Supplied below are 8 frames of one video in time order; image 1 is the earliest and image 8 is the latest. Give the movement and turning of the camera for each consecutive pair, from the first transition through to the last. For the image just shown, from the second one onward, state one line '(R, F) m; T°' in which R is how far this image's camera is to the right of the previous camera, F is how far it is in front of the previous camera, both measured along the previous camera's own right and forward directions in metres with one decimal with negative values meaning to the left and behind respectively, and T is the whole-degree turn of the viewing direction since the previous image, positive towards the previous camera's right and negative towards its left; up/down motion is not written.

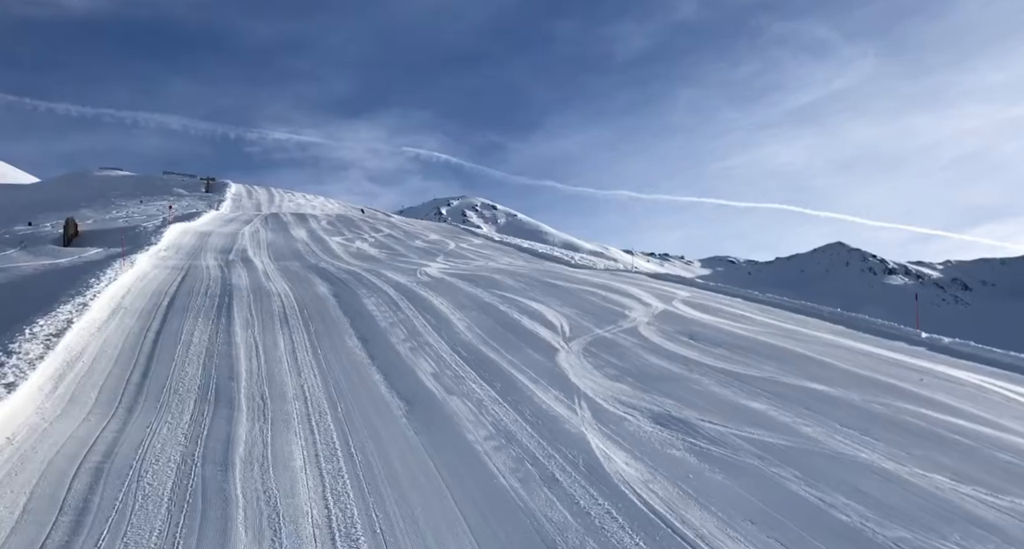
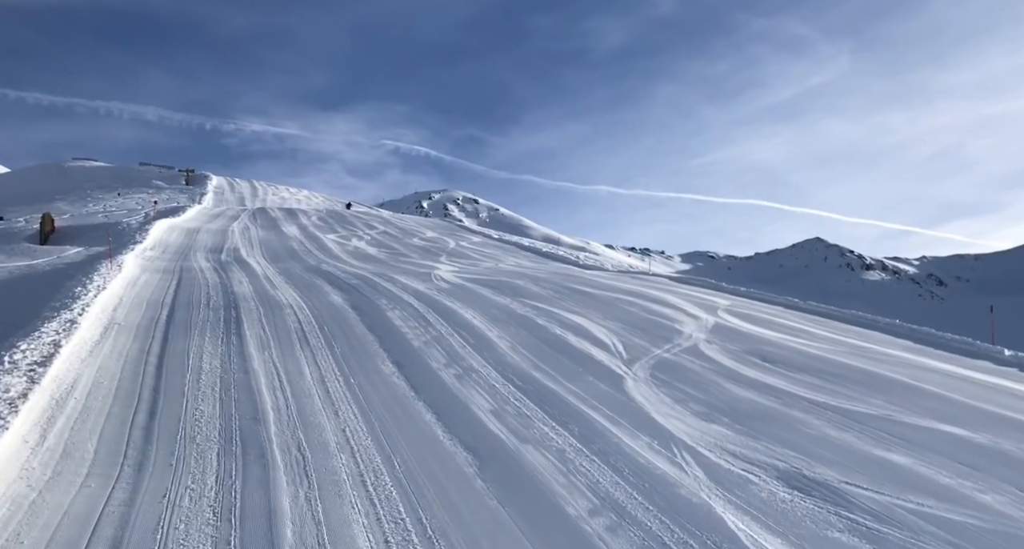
(-1.0, +1.0) m; +1°
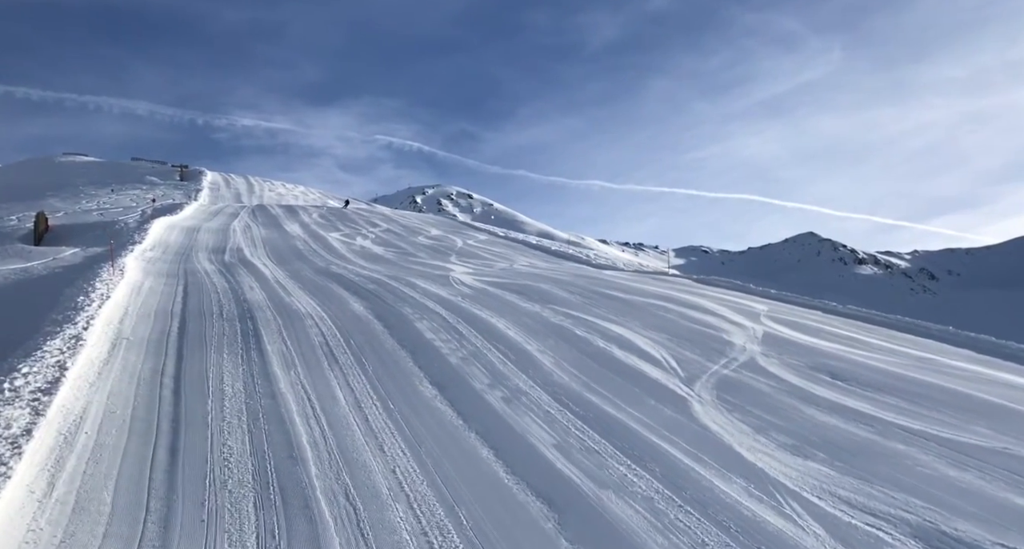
(-0.7, +0.7) m; 0°
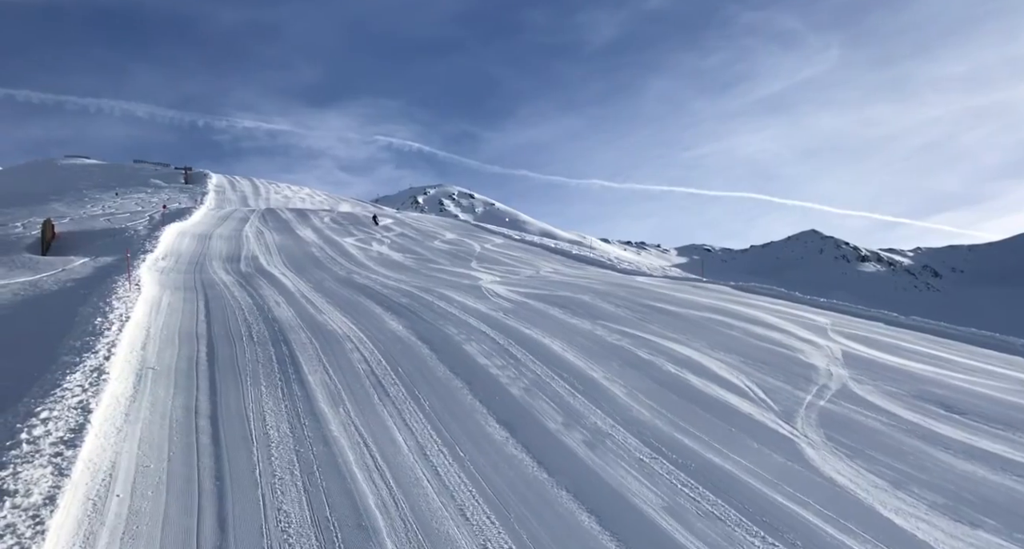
(-0.8, +0.8) m; -1°
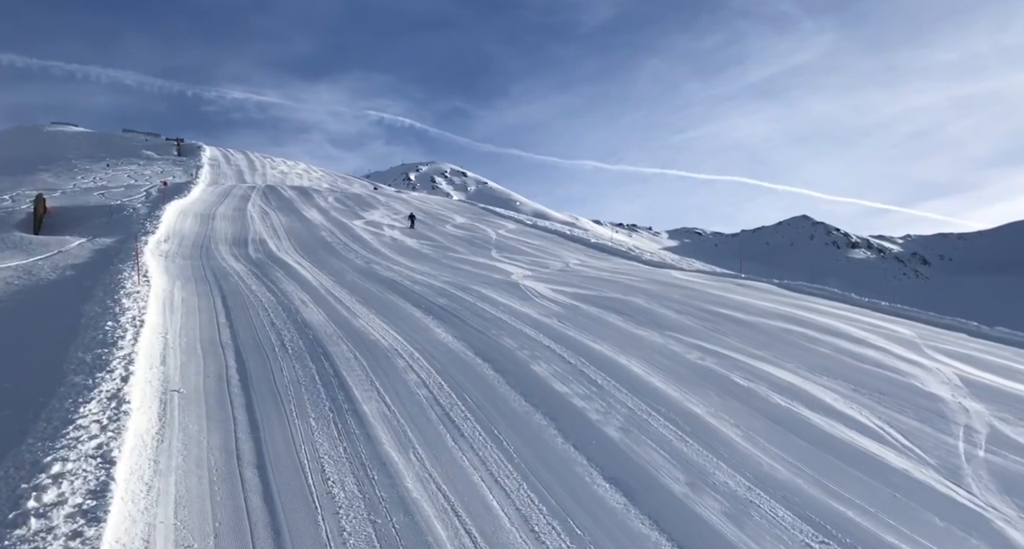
(-1.1, +1.2) m; 0°
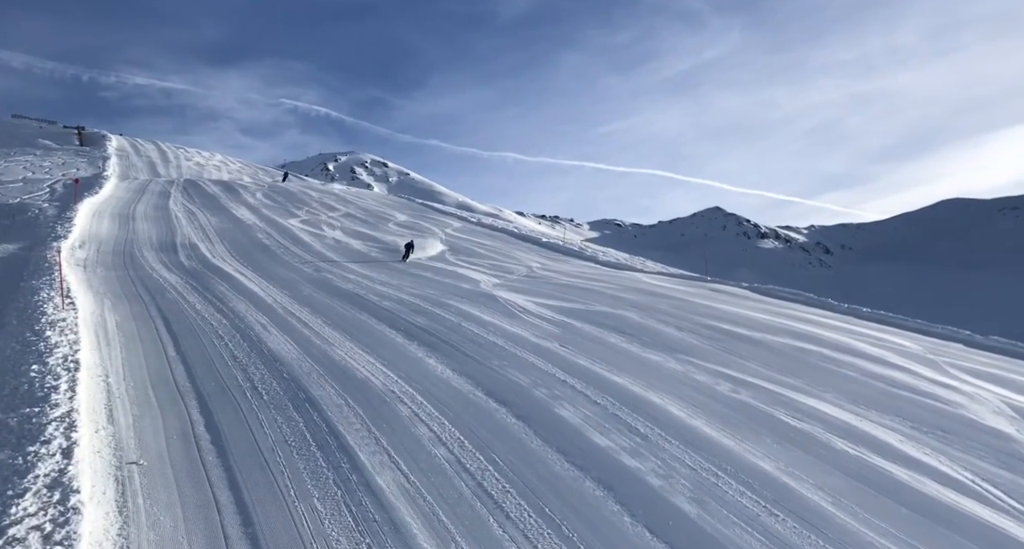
(-1.0, +1.2) m; +6°
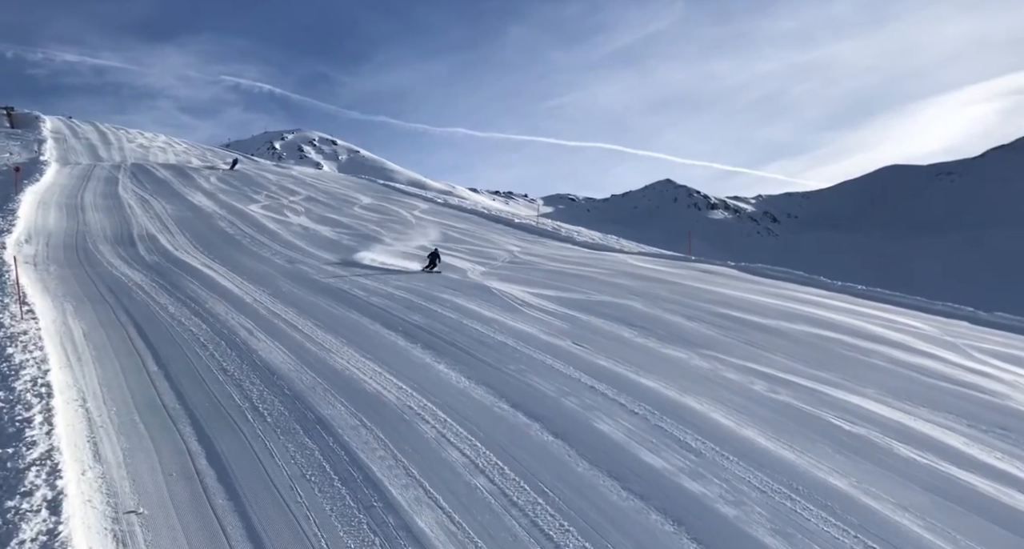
(-0.7, +0.8) m; +3°
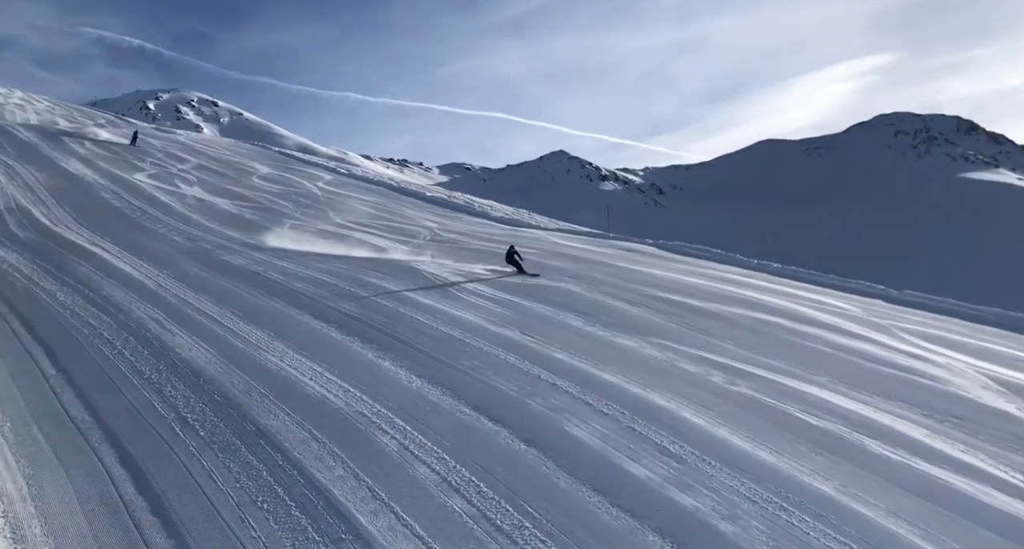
(-0.5, +0.8) m; +8°
